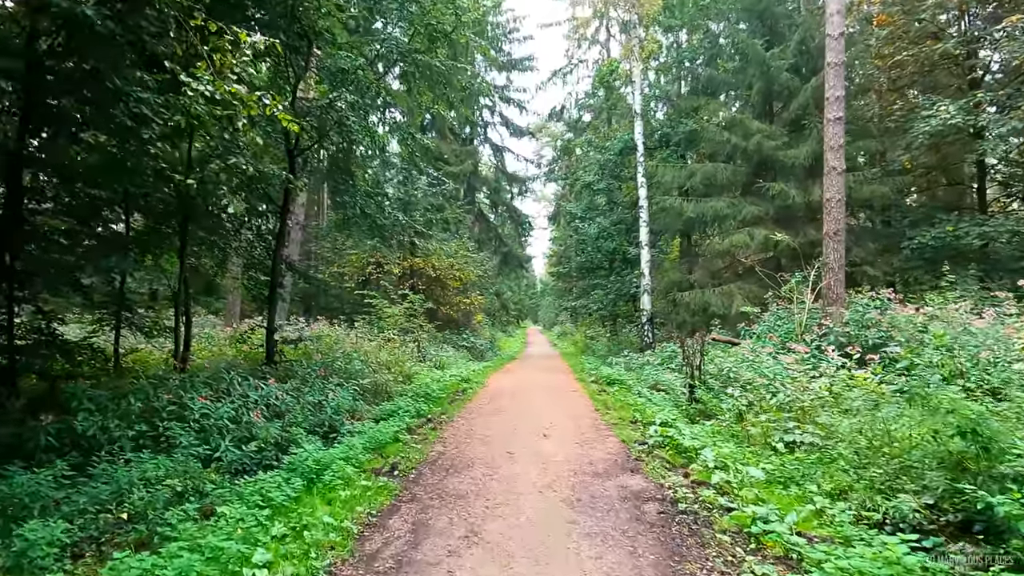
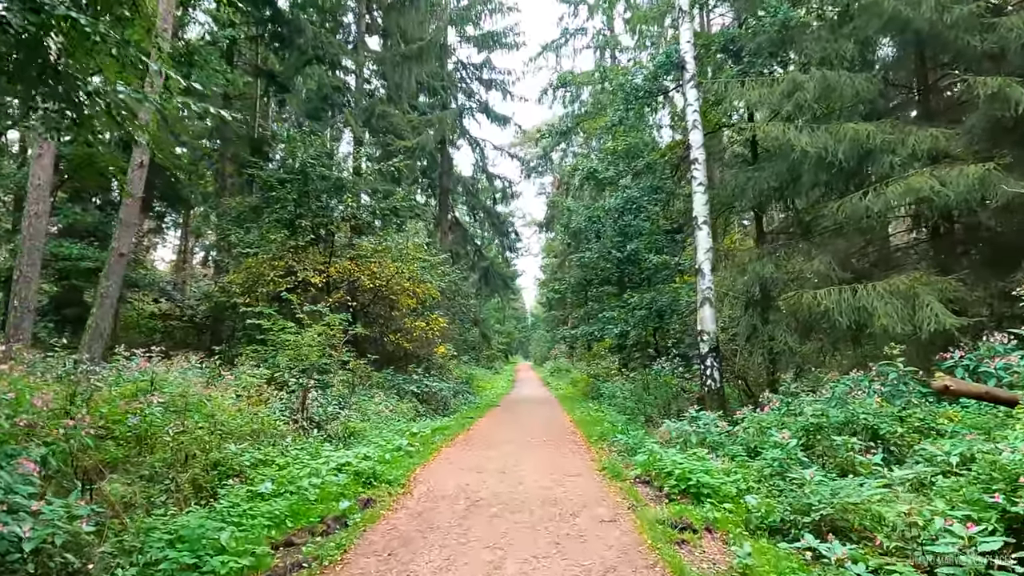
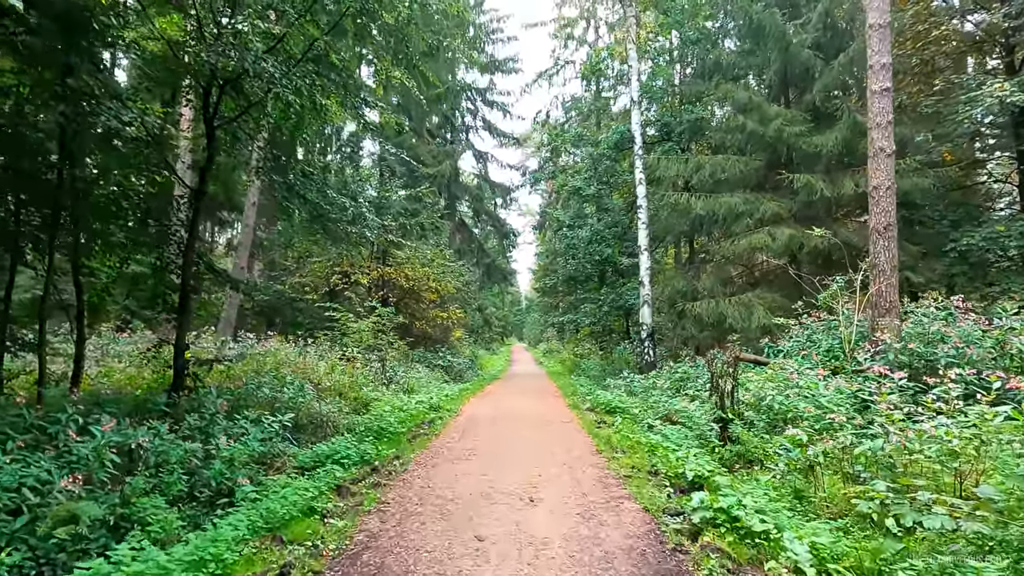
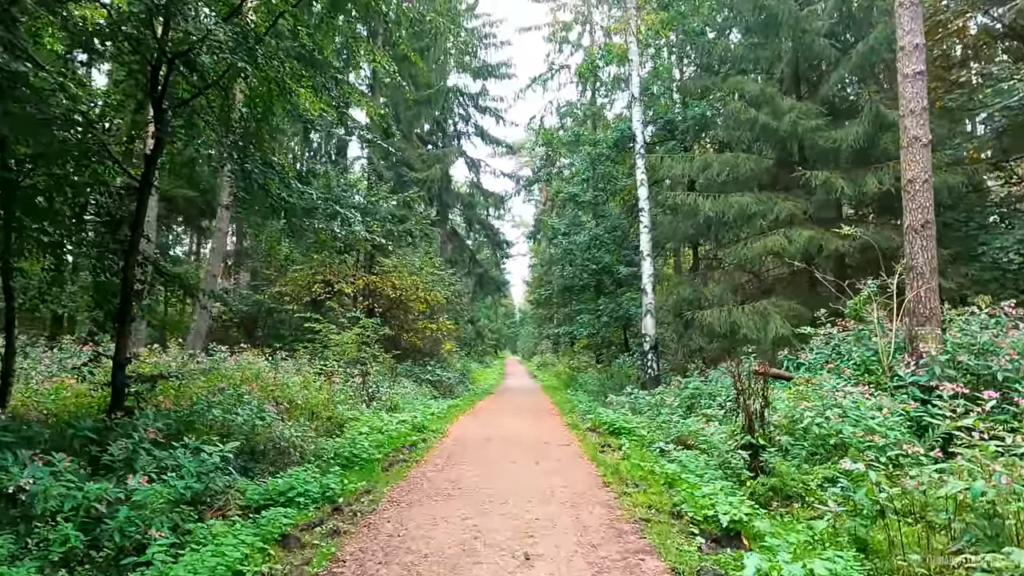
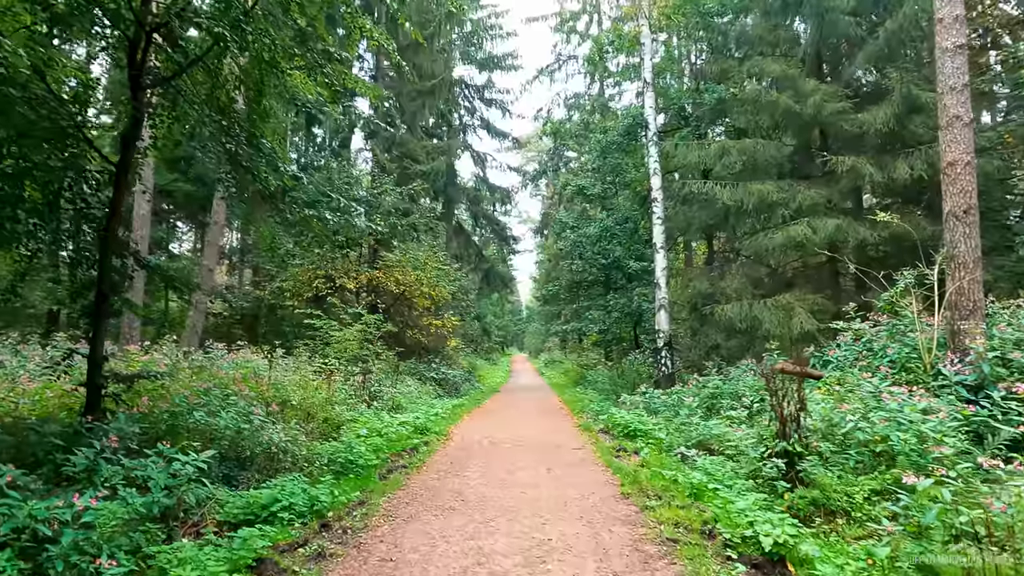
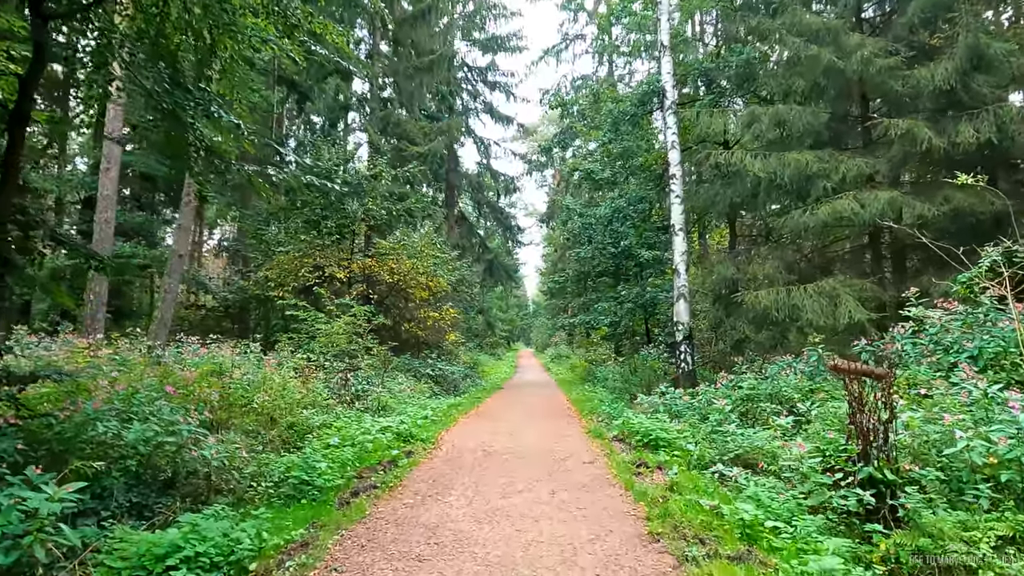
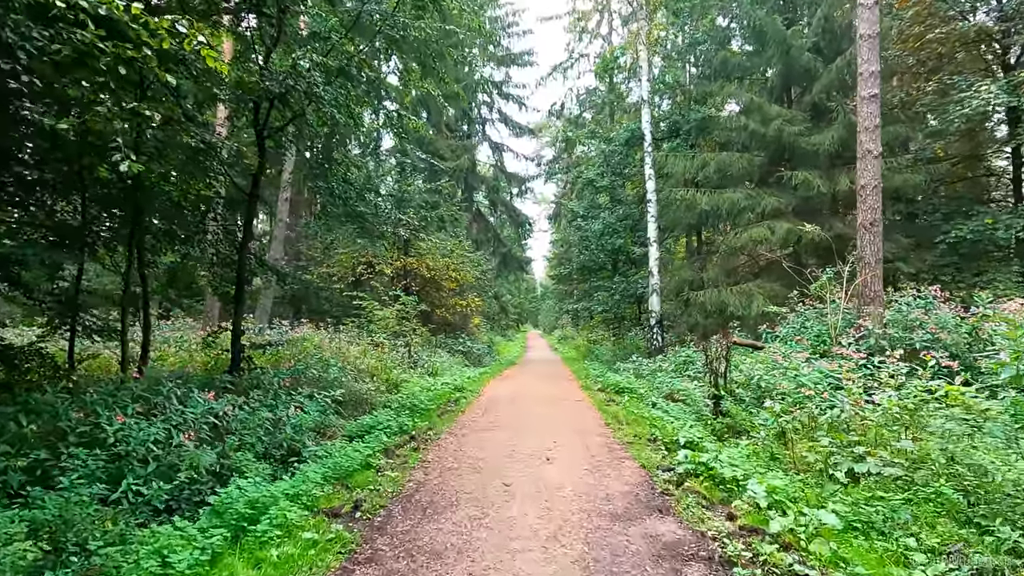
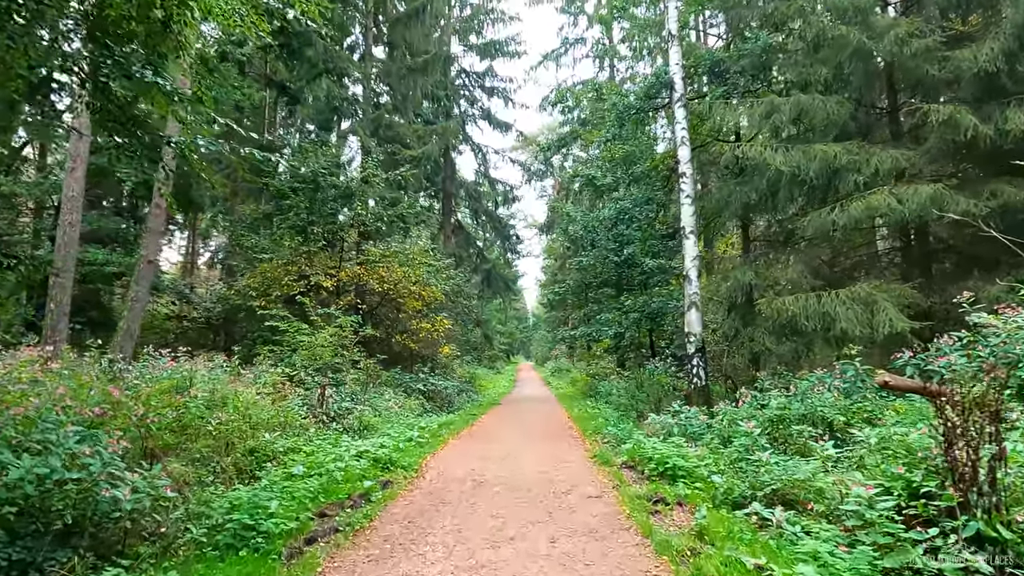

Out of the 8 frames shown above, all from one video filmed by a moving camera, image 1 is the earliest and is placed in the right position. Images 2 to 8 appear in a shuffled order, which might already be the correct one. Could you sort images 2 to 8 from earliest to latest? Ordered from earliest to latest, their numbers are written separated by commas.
7, 3, 4, 5, 6, 8, 2
